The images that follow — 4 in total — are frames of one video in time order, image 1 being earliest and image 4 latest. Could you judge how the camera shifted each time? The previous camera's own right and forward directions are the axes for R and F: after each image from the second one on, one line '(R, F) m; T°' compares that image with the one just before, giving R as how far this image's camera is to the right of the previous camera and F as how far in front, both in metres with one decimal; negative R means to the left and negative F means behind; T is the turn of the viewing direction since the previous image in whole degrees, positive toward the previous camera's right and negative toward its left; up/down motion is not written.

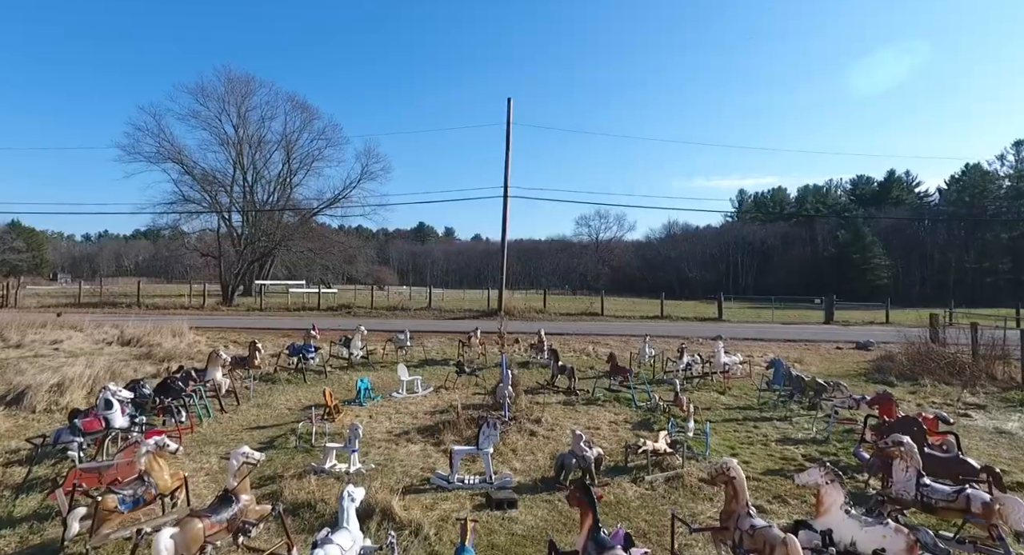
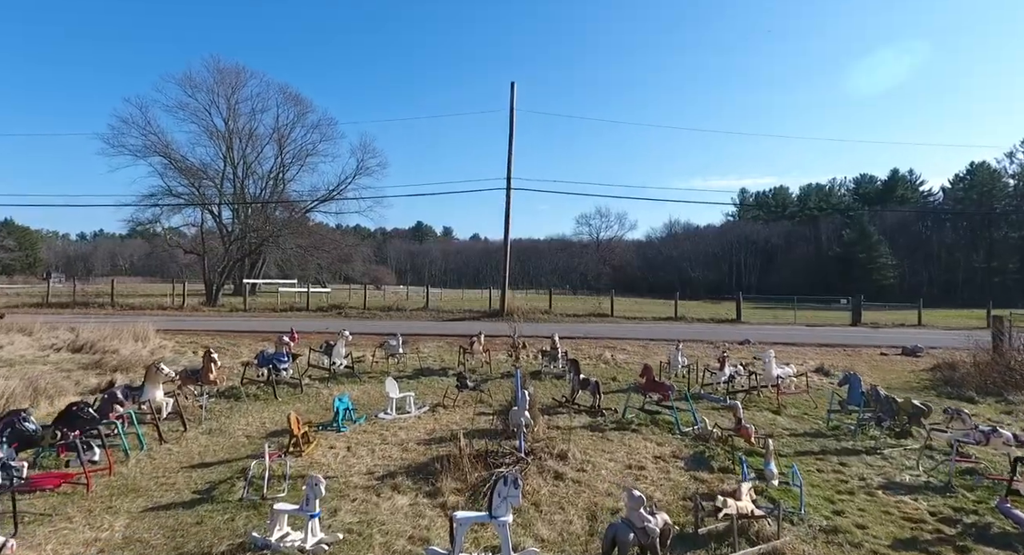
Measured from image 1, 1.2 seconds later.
(-0.2, +1.8) m; 0°
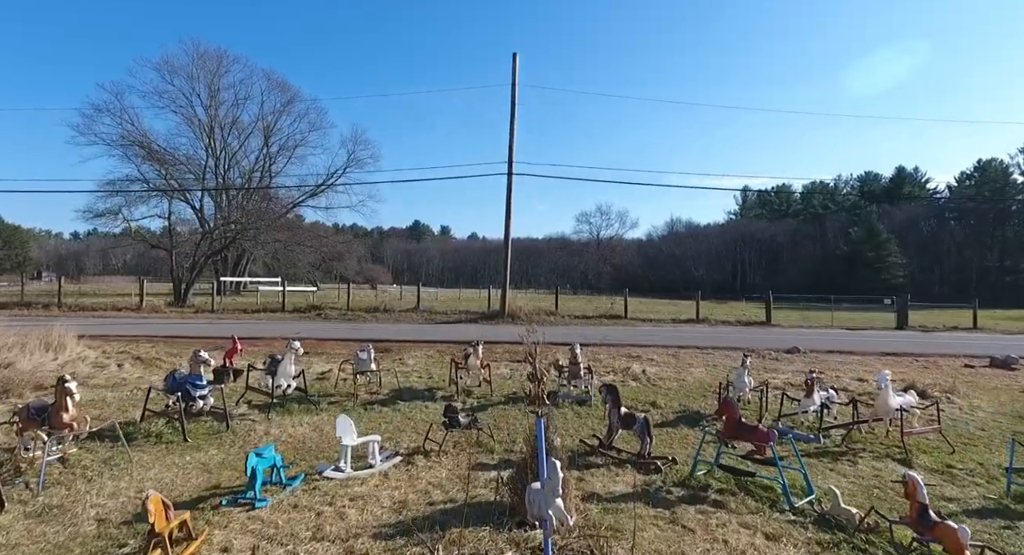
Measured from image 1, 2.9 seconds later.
(-0.1, +2.7) m; 0°
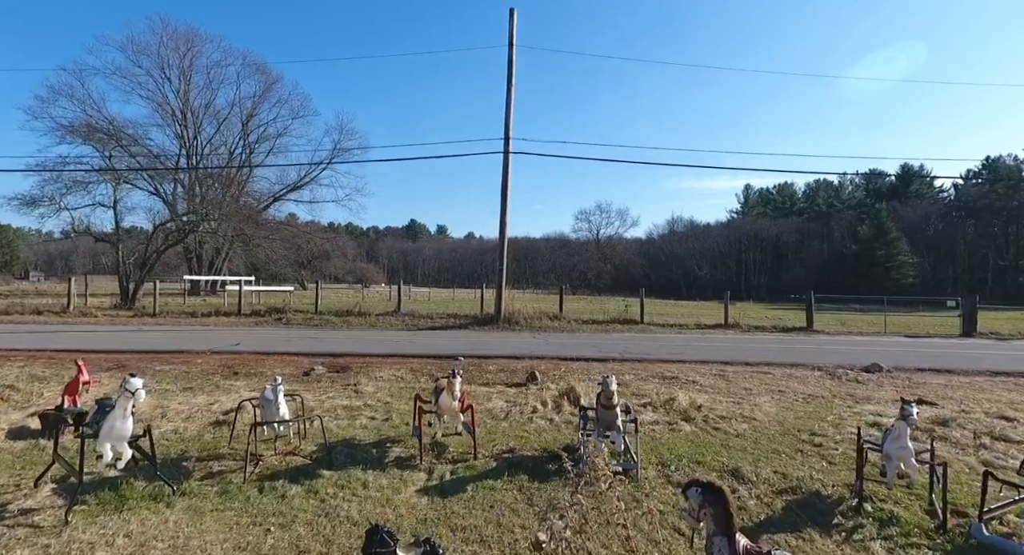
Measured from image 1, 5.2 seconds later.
(0.0, +3.2) m; 0°
